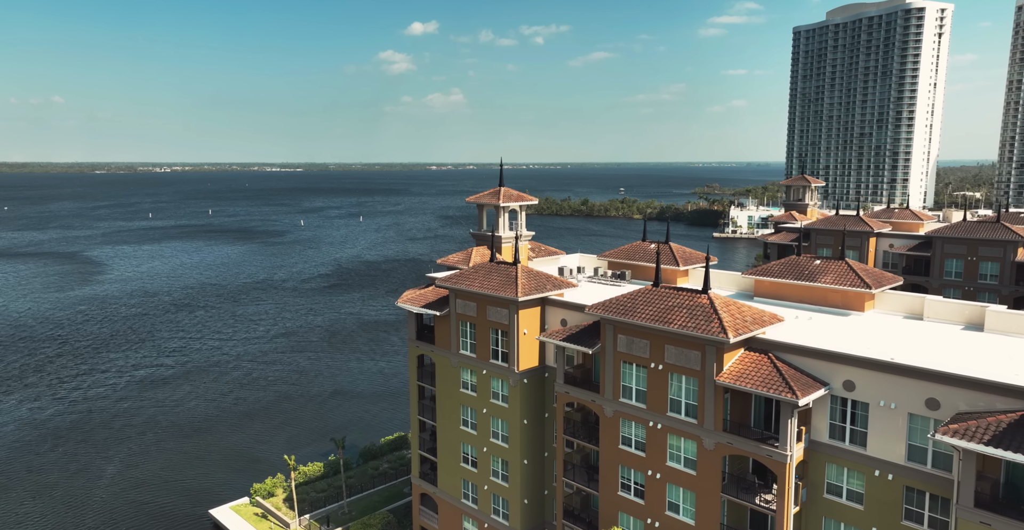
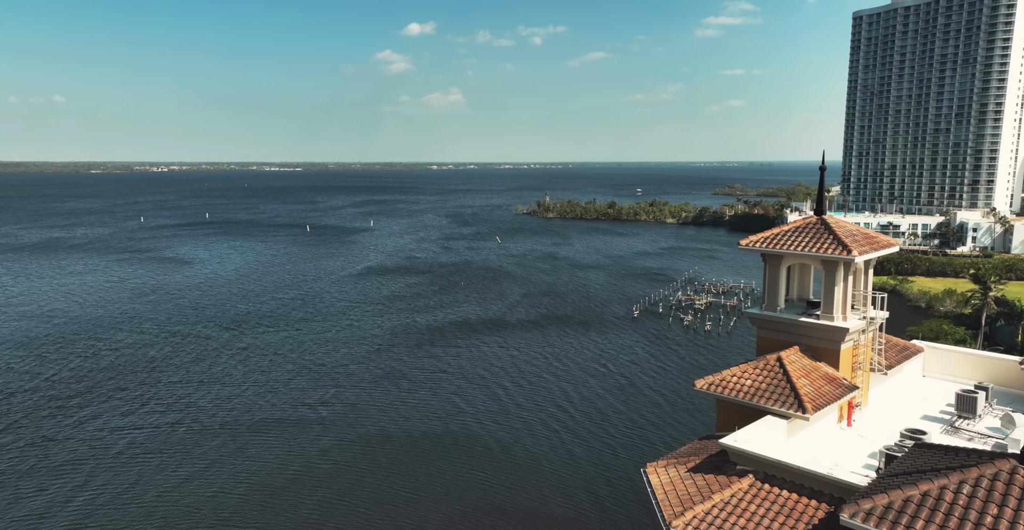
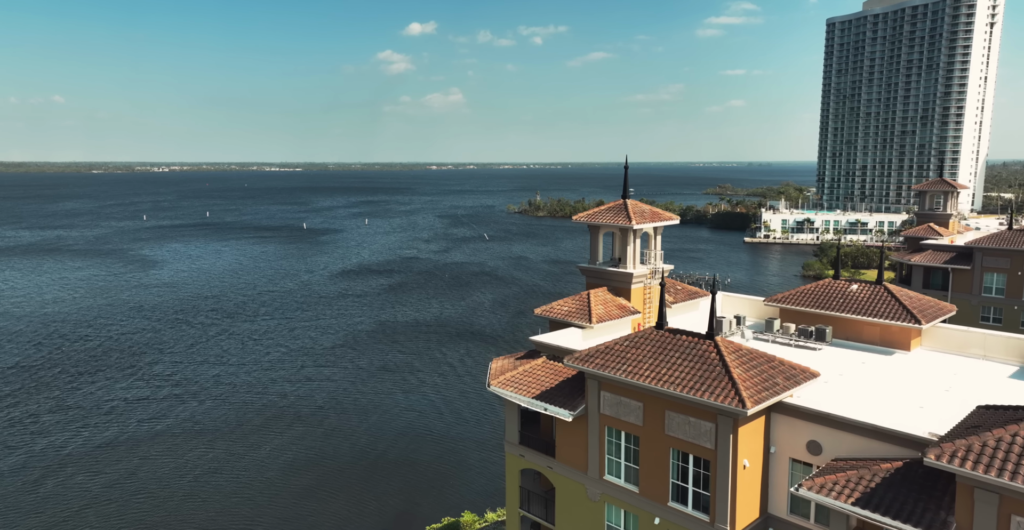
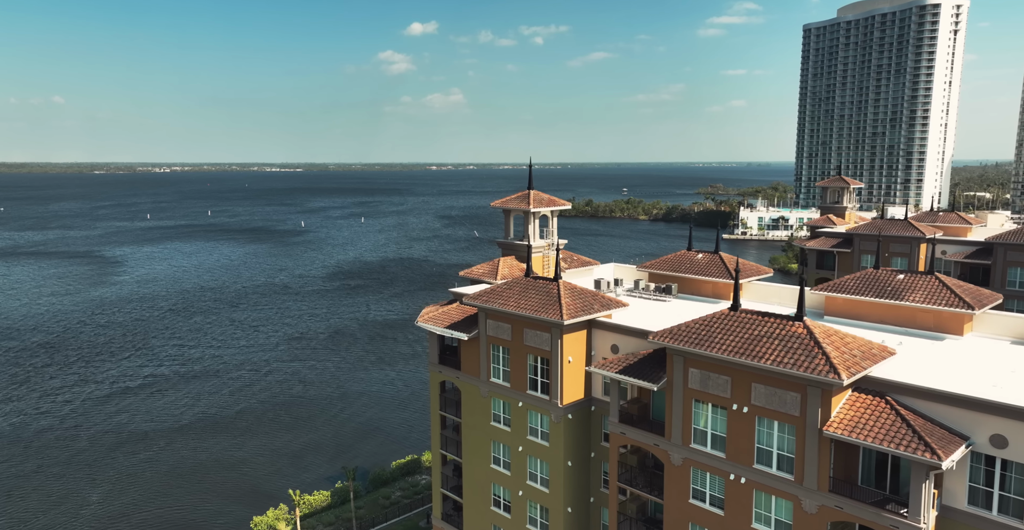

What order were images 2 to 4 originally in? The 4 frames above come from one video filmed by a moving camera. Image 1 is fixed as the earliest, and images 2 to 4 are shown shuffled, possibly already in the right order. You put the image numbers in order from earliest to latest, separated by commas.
4, 3, 2
